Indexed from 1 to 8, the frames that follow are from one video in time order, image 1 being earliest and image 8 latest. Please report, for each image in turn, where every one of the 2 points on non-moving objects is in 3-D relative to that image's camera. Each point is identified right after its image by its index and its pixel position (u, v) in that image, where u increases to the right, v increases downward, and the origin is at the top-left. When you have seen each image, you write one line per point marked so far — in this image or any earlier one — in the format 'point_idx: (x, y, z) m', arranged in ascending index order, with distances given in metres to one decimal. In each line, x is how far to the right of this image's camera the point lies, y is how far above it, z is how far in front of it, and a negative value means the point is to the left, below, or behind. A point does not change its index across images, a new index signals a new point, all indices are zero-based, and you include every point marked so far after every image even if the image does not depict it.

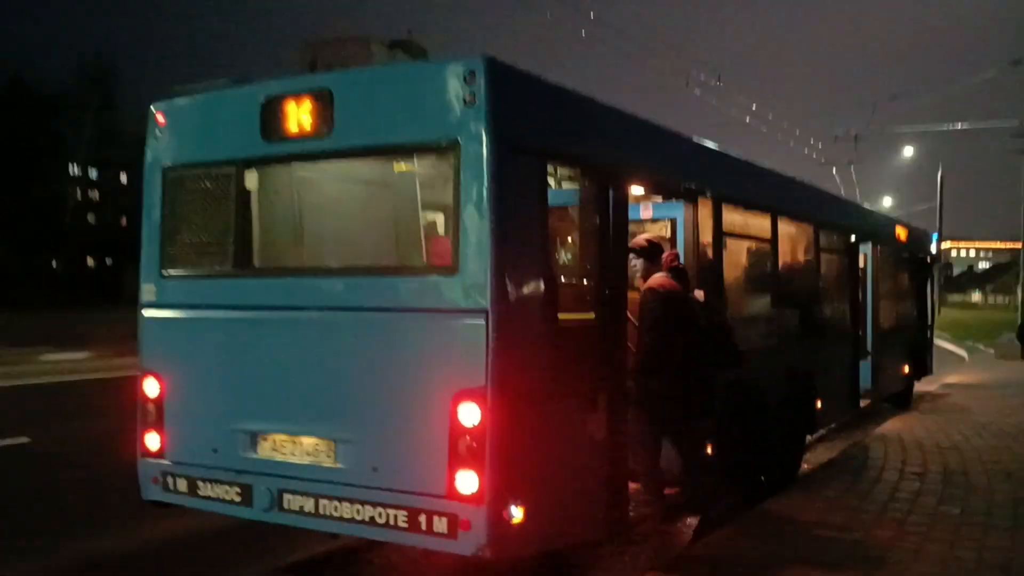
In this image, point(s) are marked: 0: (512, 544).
0: (0.0, -1.2, +4.9) m
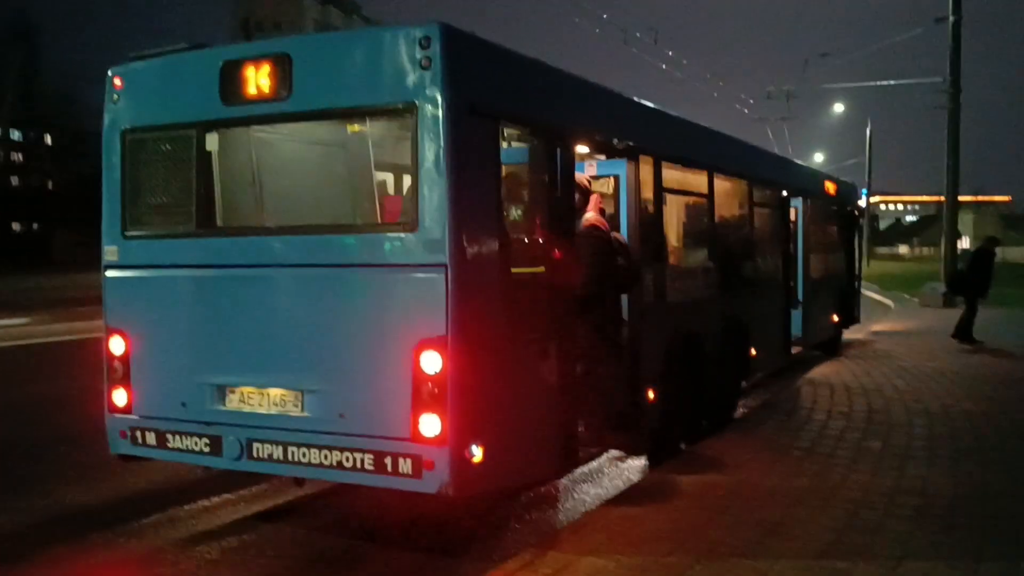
0: (-0.2, -1.0, +5.3) m
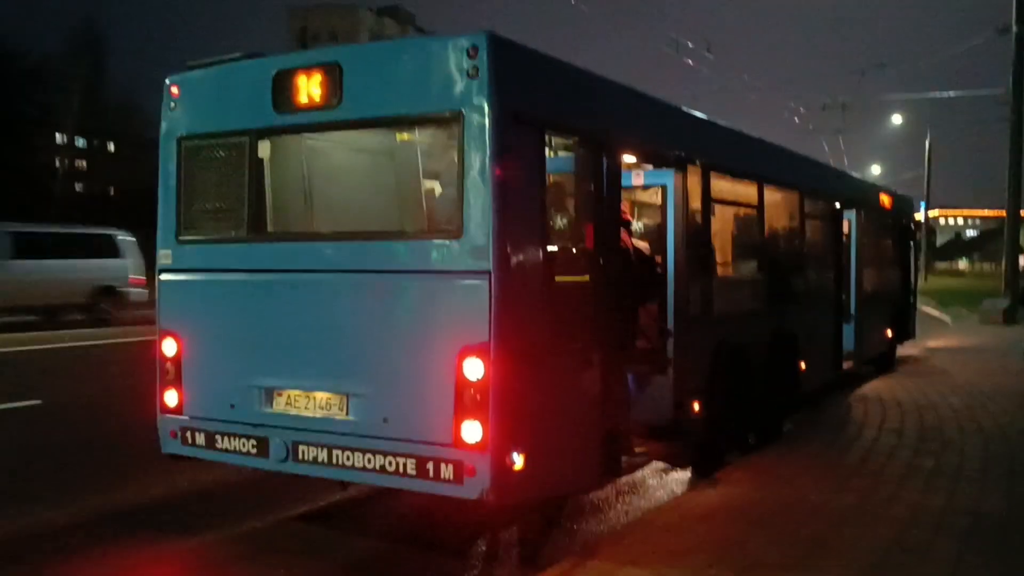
0: (0.0, -1.1, +5.3) m
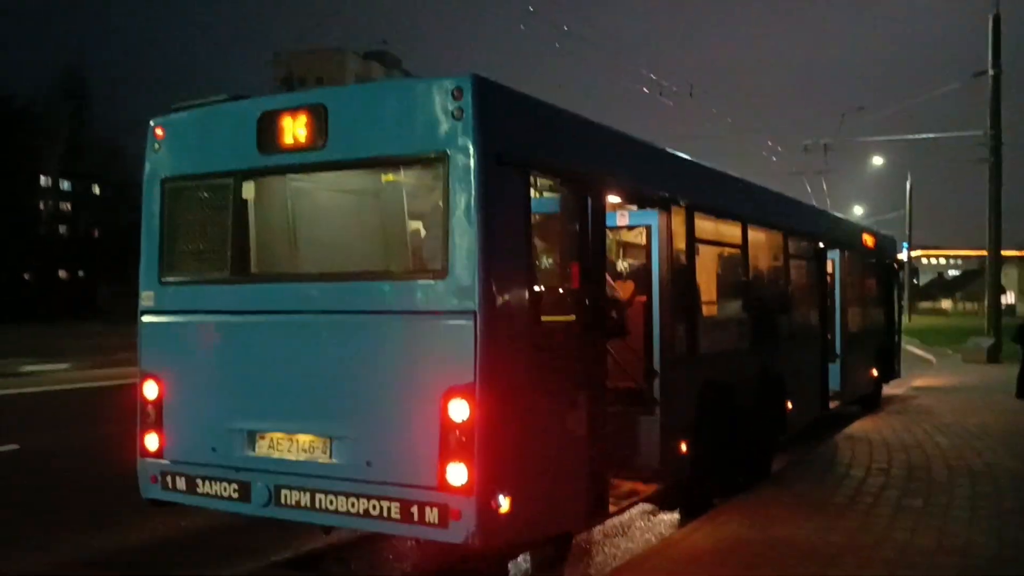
0: (-0.1, -1.3, +5.2) m
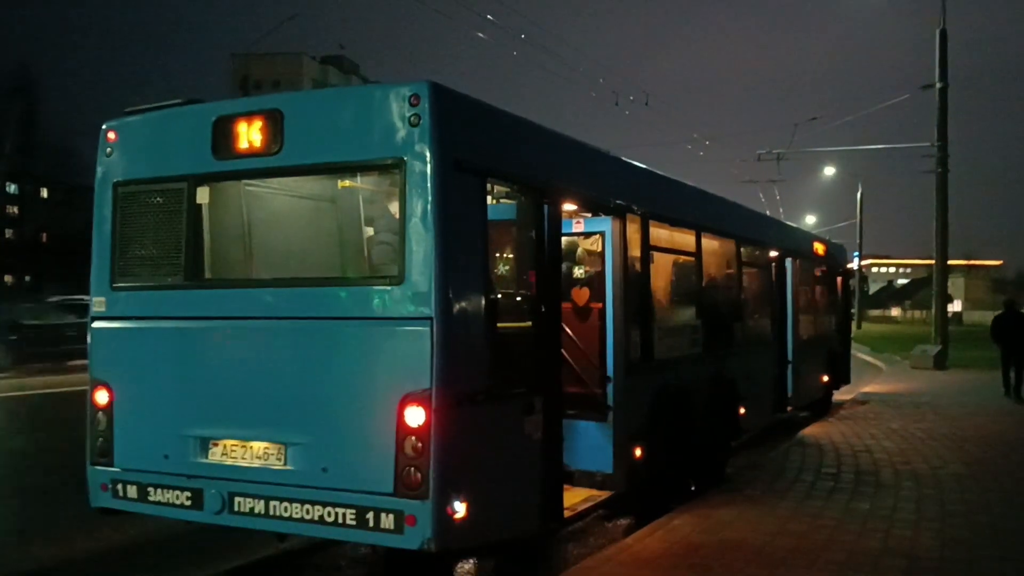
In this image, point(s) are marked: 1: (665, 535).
0: (-0.3, -1.3, +5.2) m
1: (+1.2, -2.0, +7.9) m
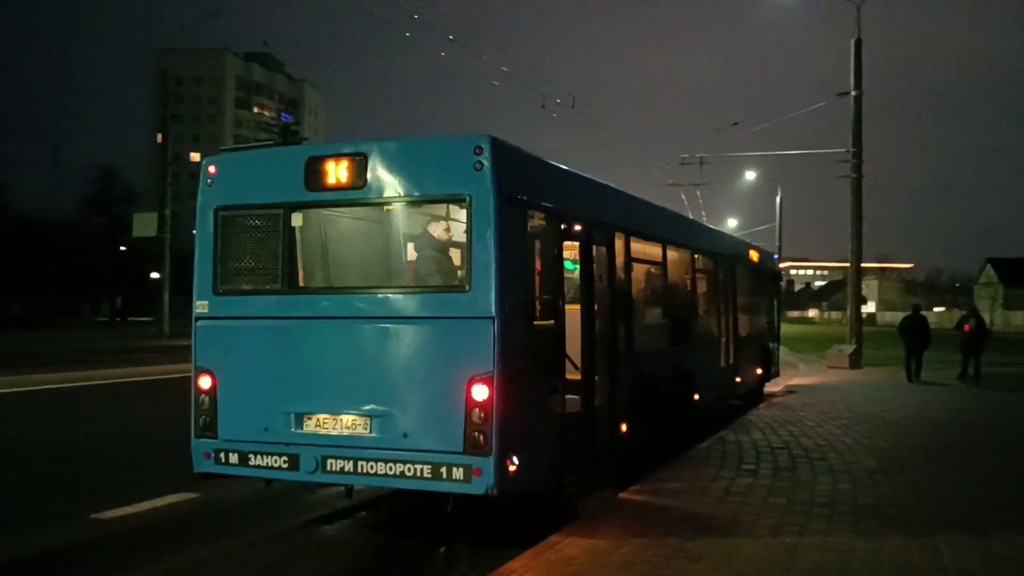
0: (0.0, -1.3, +6.8) m
1: (+1.2, -2.0, +9.6) m
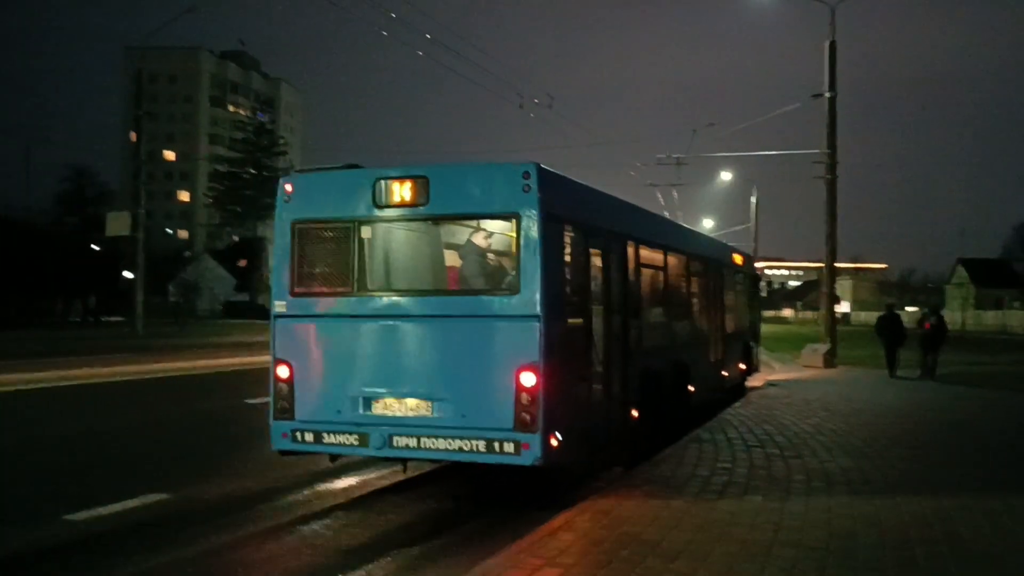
0: (+0.3, -1.4, +8.1) m
1: (+1.5, -2.0, +10.9) m
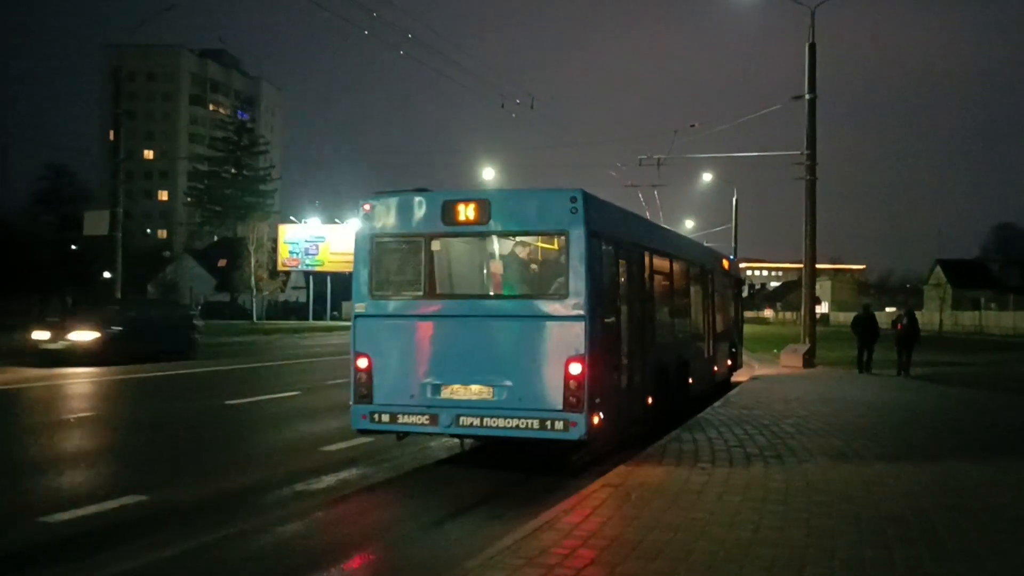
0: (+0.8, -1.4, +9.7) m
1: (+1.9, -2.1, +12.6) m
